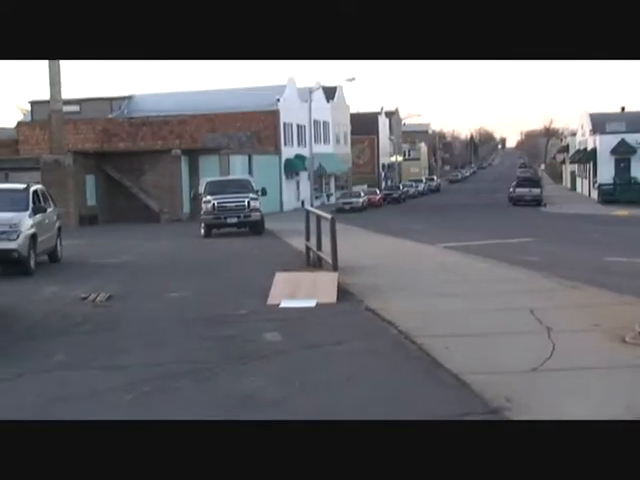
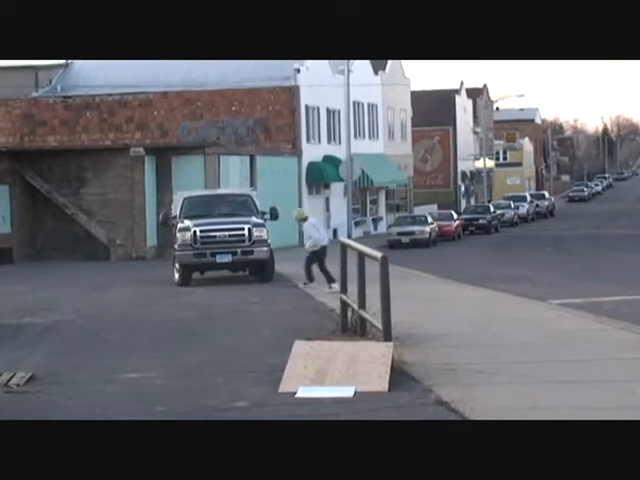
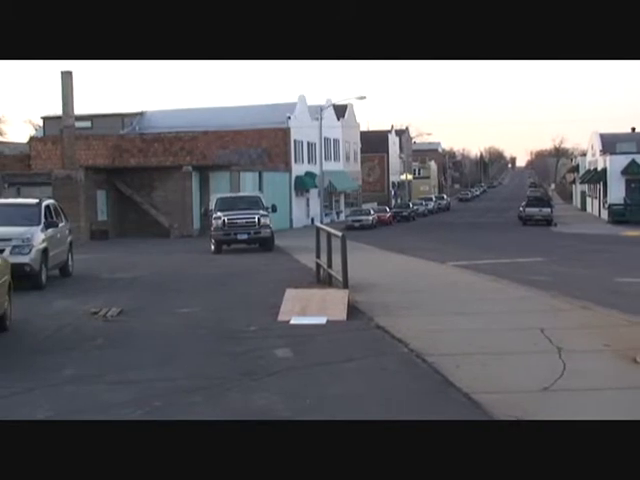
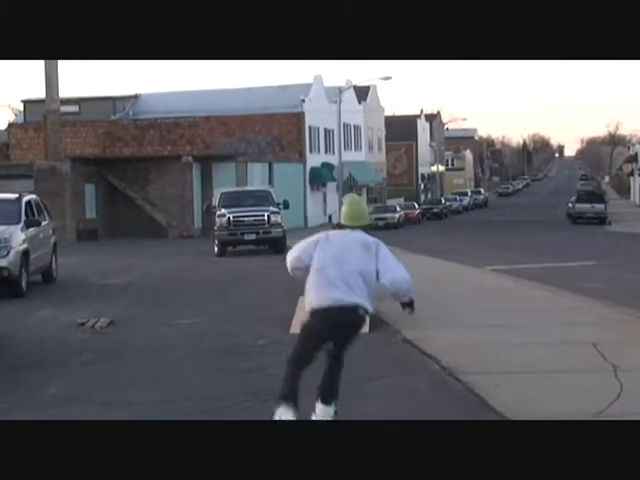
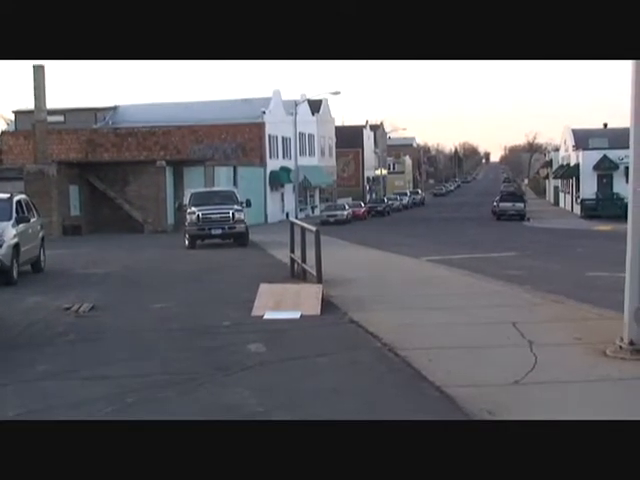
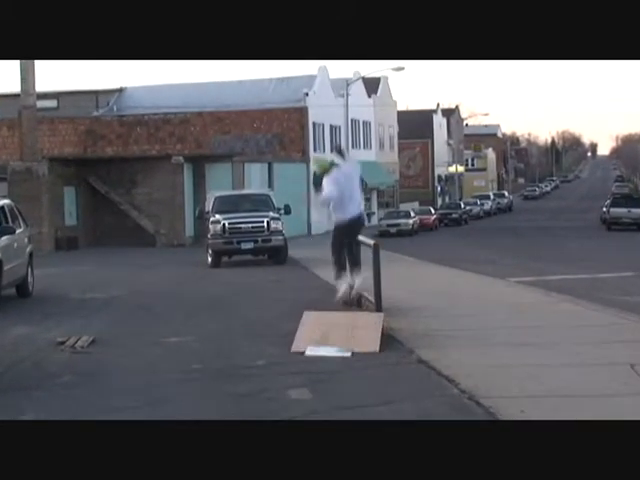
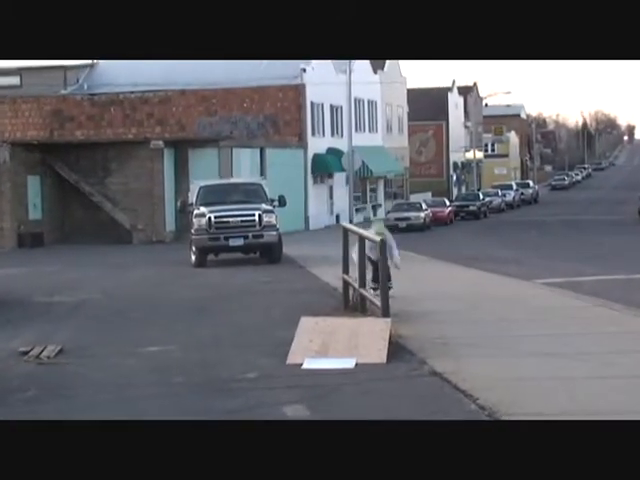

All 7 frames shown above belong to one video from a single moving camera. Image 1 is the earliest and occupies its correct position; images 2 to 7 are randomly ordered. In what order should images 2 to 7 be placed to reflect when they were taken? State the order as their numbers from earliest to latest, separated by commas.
5, 3, 4, 6, 7, 2
